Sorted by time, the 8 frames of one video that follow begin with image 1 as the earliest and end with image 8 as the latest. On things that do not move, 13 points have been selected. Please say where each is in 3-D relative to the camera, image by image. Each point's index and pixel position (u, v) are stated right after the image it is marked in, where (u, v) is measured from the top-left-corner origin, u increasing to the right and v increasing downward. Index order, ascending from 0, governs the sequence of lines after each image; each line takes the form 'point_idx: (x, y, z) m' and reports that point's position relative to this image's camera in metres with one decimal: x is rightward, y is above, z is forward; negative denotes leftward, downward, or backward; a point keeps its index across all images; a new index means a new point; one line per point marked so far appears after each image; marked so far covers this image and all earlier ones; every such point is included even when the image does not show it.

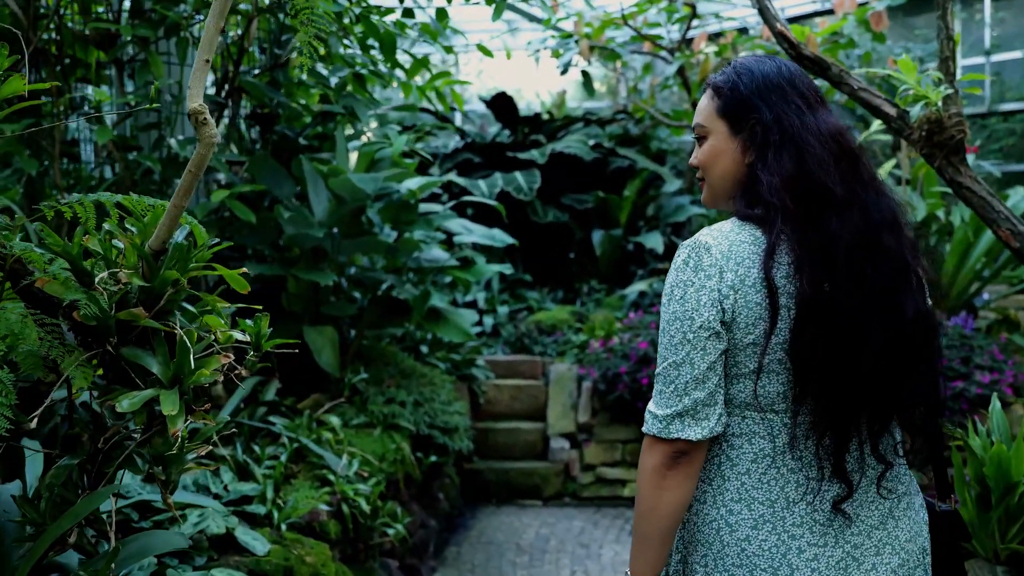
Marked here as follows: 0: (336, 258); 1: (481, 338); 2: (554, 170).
0: (-0.6, +0.1, +3.5) m
1: (-0.2, -0.3, +5.1) m
2: (+0.3, +0.7, +5.8) m
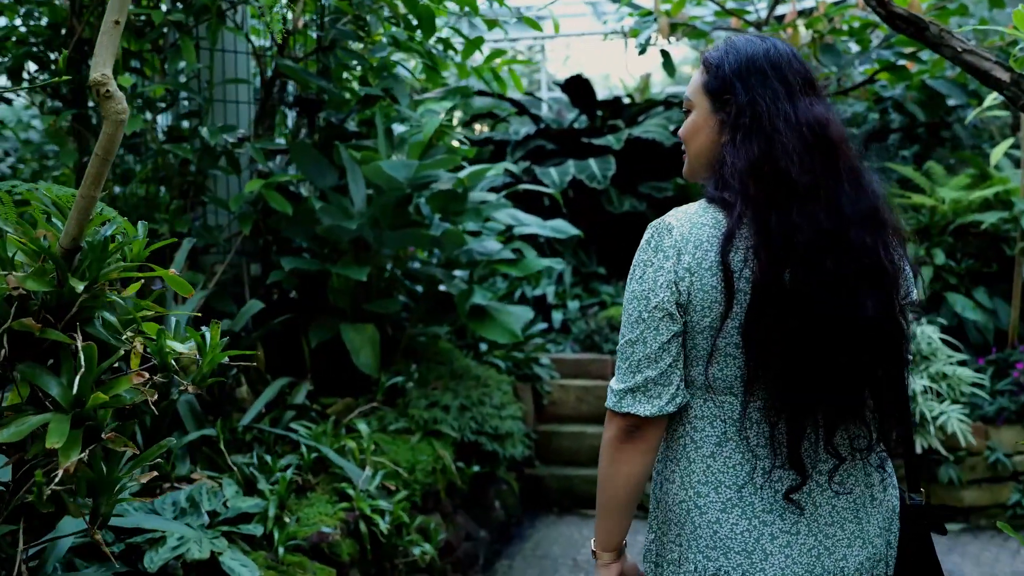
0: (-0.4, +0.1, +3.3) m
1: (+0.2, -0.2, +4.8) m
2: (+0.7, +0.7, +5.5) m
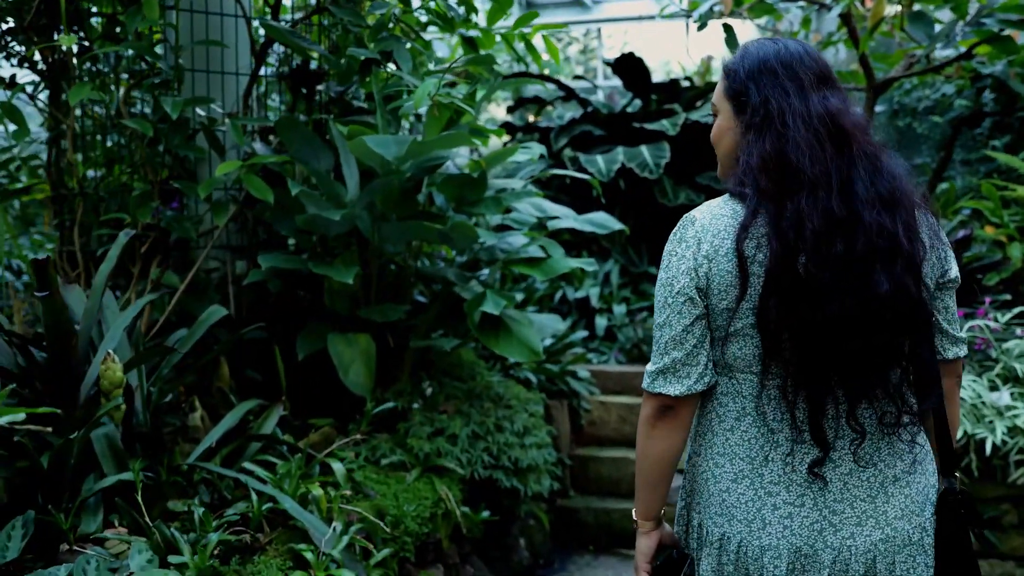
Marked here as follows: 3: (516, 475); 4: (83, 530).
0: (-0.4, +0.1, +2.8) m
1: (+0.3, -0.3, +4.3) m
2: (+0.9, +0.7, +4.9) m
3: (0.0, -0.5, +2.8) m
4: (-0.7, -0.4, +1.7) m
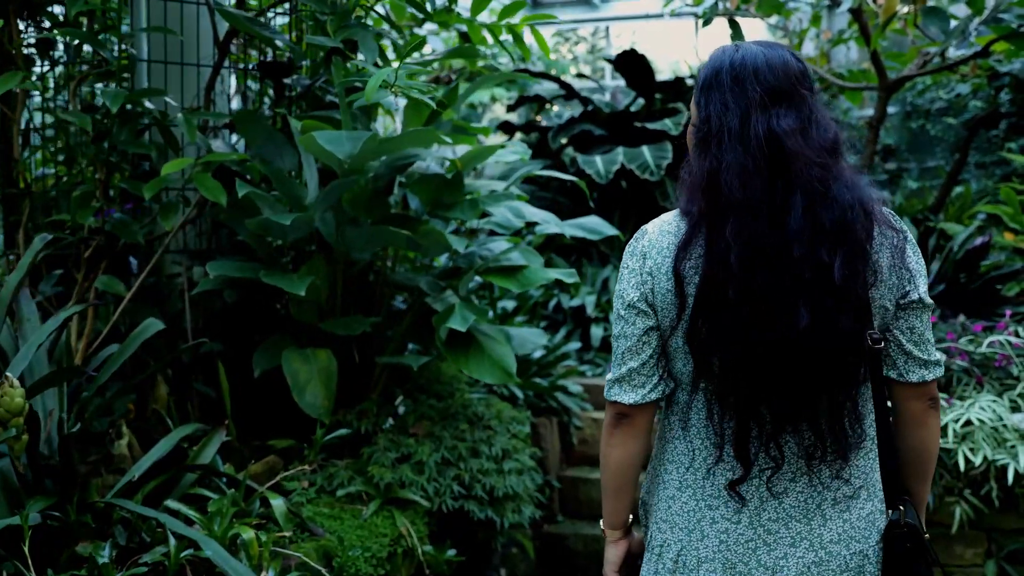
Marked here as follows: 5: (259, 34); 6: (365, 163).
0: (-0.4, +0.1, +2.5) m
1: (+0.3, -0.3, +4.0) m
2: (+0.9, +0.7, +4.6) m
3: (-0.1, -0.6, +2.5) m
4: (-0.8, -0.4, +1.4) m
5: (-0.7, +0.7, +2.5) m
6: (-0.3, +0.3, +2.3) m
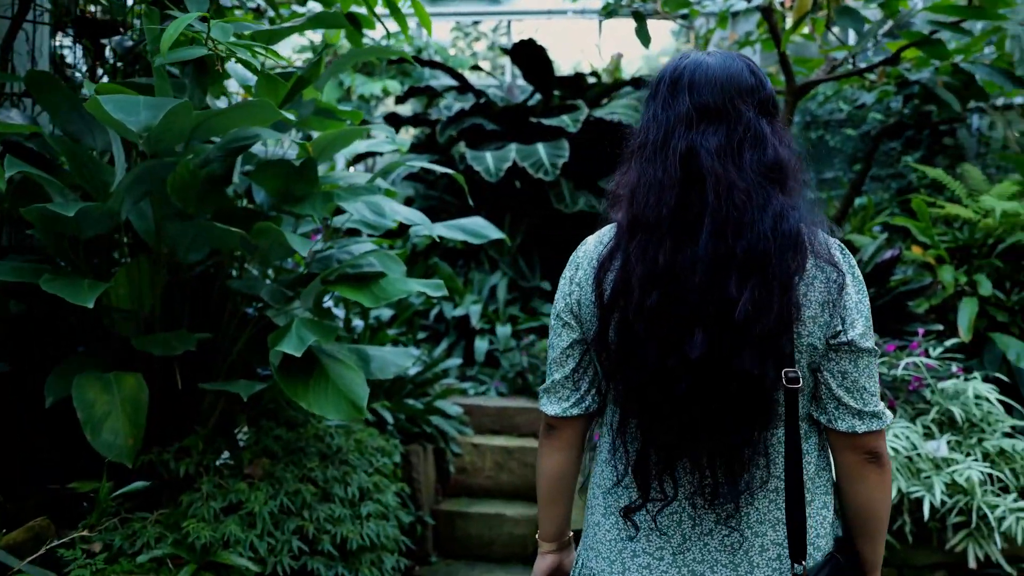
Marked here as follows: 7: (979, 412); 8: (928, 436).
0: (-0.7, +0.1, +2.1) m
1: (-0.2, -0.3, +3.7) m
2: (+0.3, +0.6, +4.3) m
3: (-0.4, -0.6, +2.1) m
4: (-1.0, -0.4, +0.9) m
5: (-0.9, +0.6, +2.0) m
6: (-0.6, +0.3, +1.9) m
7: (+1.4, -0.4, +3.0) m
8: (+1.3, -0.5, +3.0) m
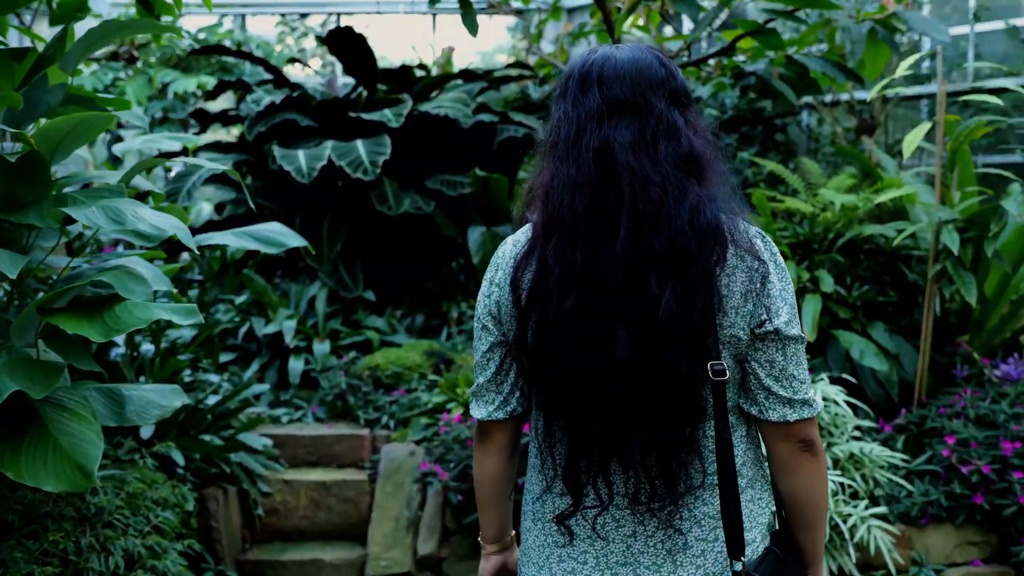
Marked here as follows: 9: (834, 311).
0: (-1.1, 0.0, +1.6) m
1: (-0.8, -0.4, +3.2) m
2: (-0.4, +0.6, +3.9) m
3: (-0.7, -0.6, +1.7) m
4: (-1.2, -0.5, +0.4) m
5: (-1.3, +0.6, +1.5) m
6: (-1.0, +0.2, +1.4) m
7: (+0.9, -0.4, +2.8) m
8: (+0.8, -0.5, +2.8) m
9: (+1.1, -0.1, +3.3) m
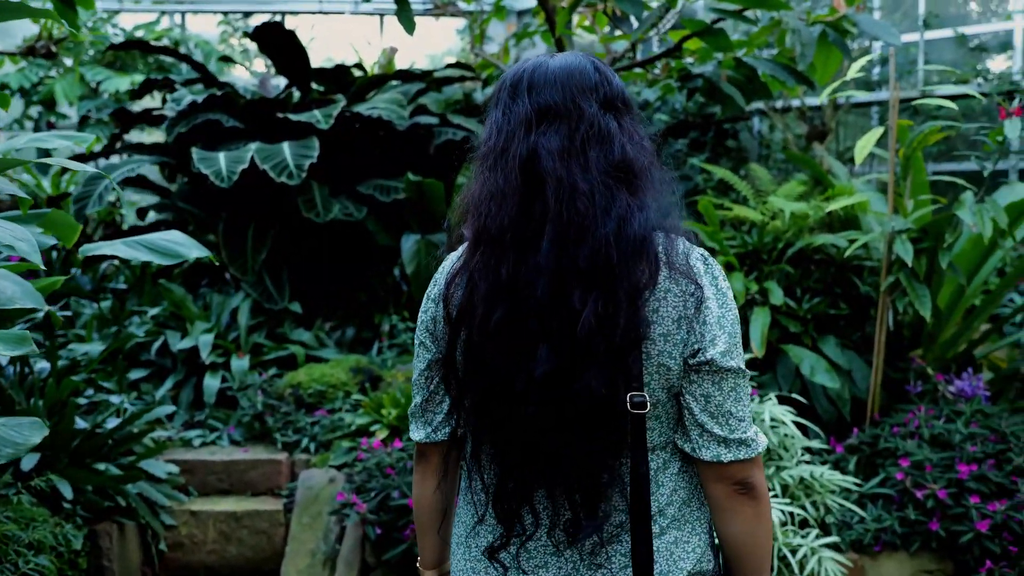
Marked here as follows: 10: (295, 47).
0: (-1.2, 0.0, +1.3) m
1: (-1.0, -0.4, +3.0) m
2: (-0.6, +0.6, +3.7) m
3: (-0.9, -0.7, +1.5) m
4: (-1.3, -0.5, +0.2) m
5: (-1.4, +0.5, +1.3) m
6: (-1.1, +0.2, +1.2) m
7: (+0.7, -0.4, +2.6) m
8: (+0.6, -0.5, +2.7) m
9: (+0.9, -0.1, +3.1) m
10: (-0.9, +1.0, +4.0) m
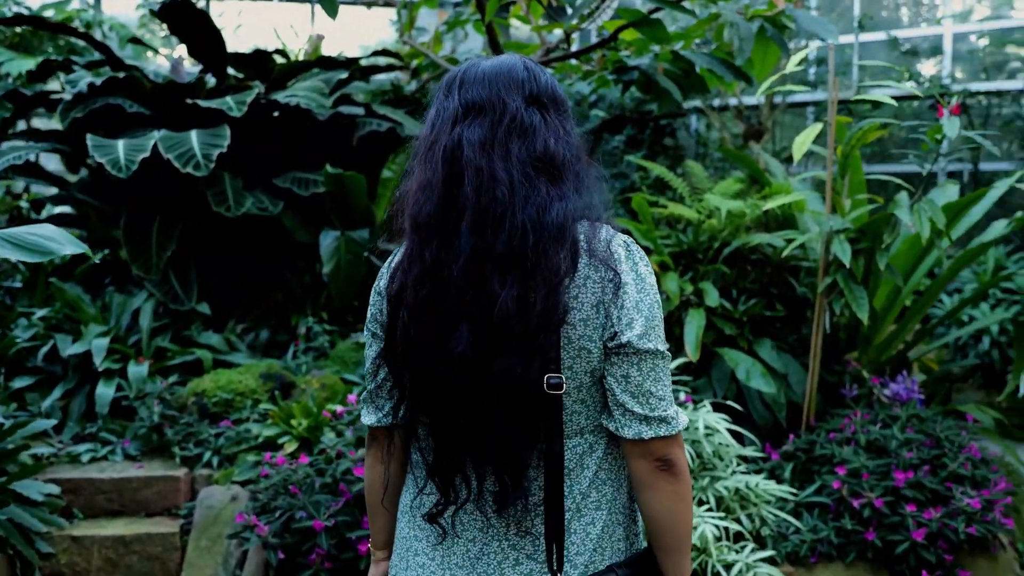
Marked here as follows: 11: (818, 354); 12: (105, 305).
0: (-1.3, 0.0, +1.1) m
1: (-1.2, -0.4, +2.8) m
2: (-0.9, +0.6, +3.5) m
3: (-1.0, -0.7, +1.2) m
4: (-1.3, -0.5, -0.1) m
5: (-1.6, +0.5, +1.0) m
6: (-1.2, +0.2, +0.9) m
7: (+0.5, -0.4, +2.5) m
8: (+0.4, -0.5, +2.5) m
9: (+0.6, -0.1, +3.0) m
10: (-1.2, +1.0, +3.7) m
11: (+0.9, -0.2, +2.7) m
12: (-1.3, -0.1, +3.2) m
